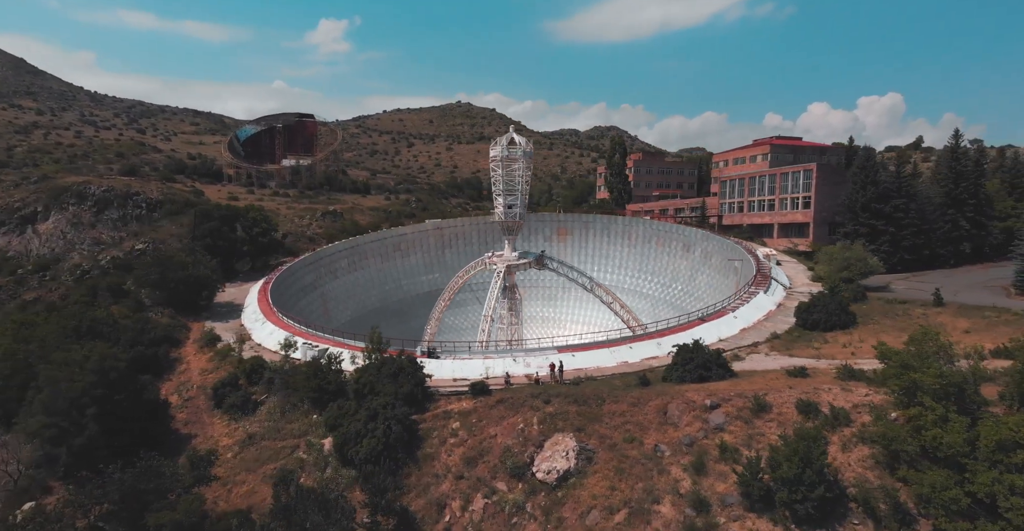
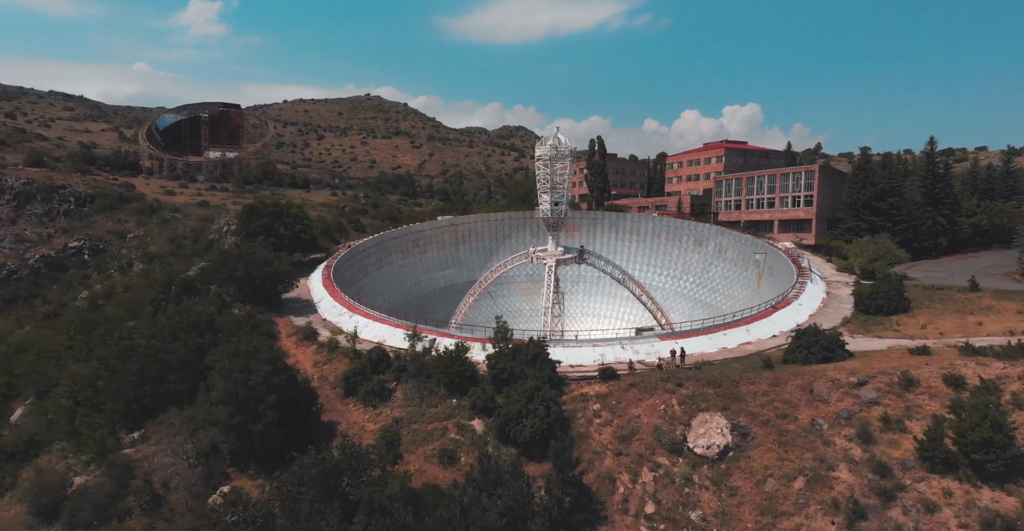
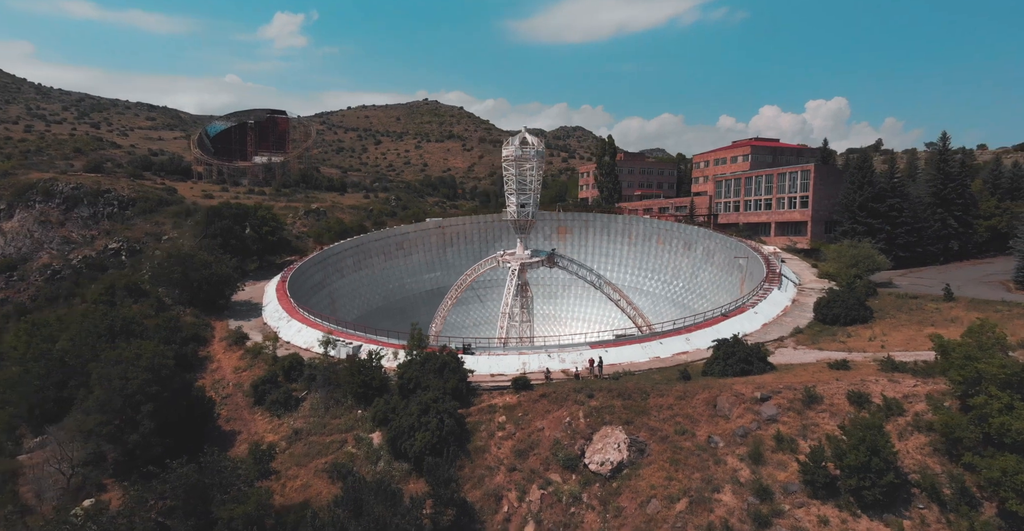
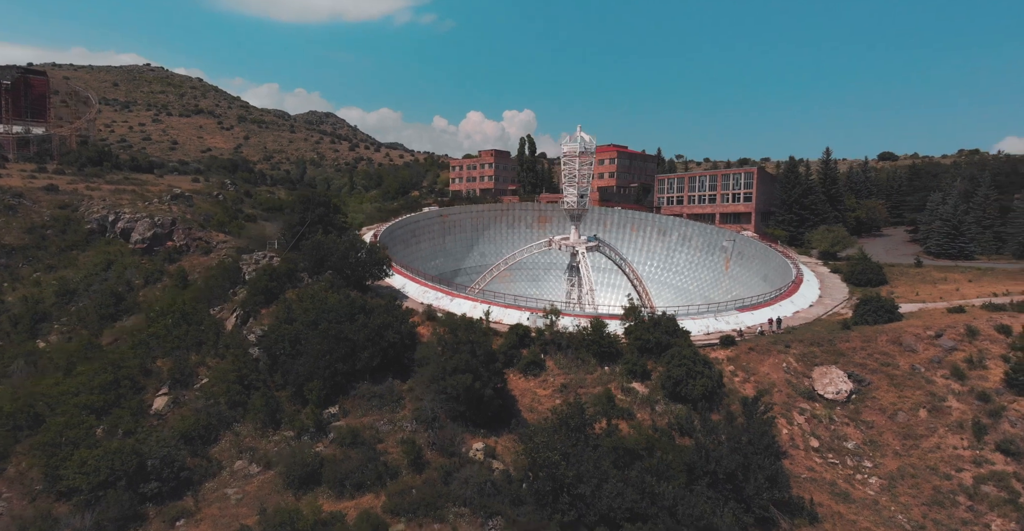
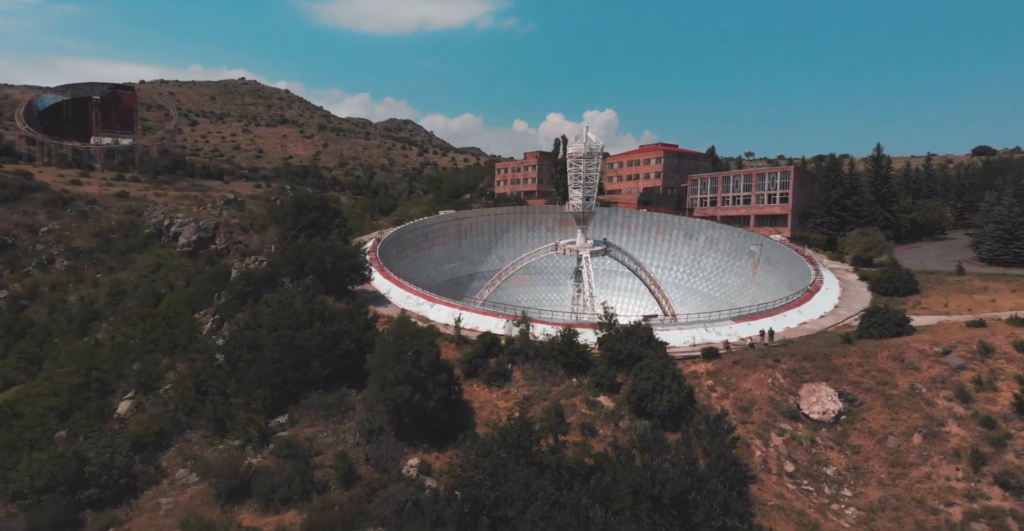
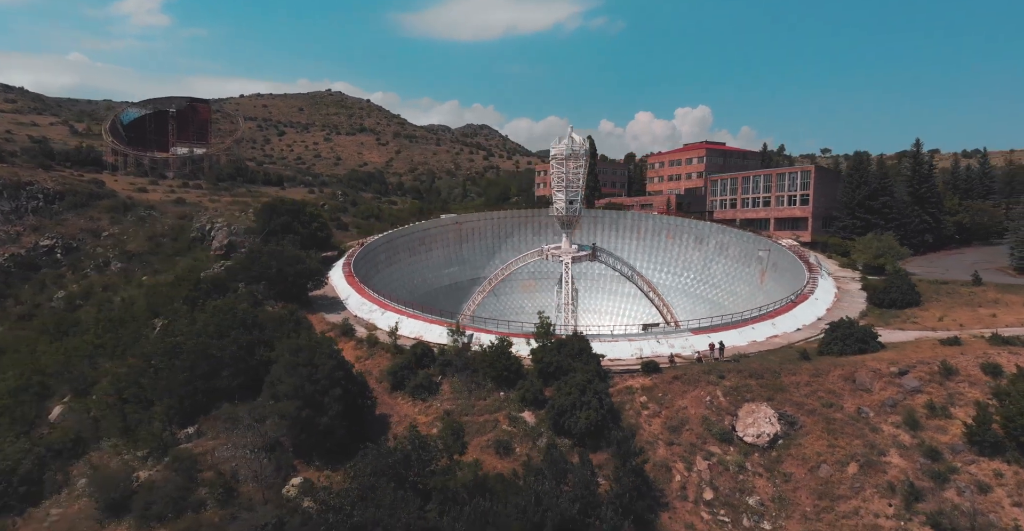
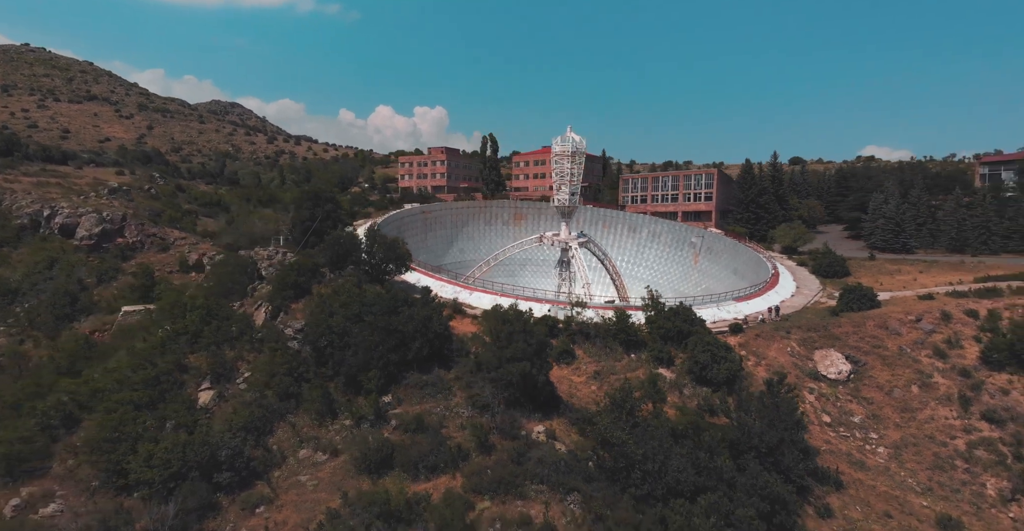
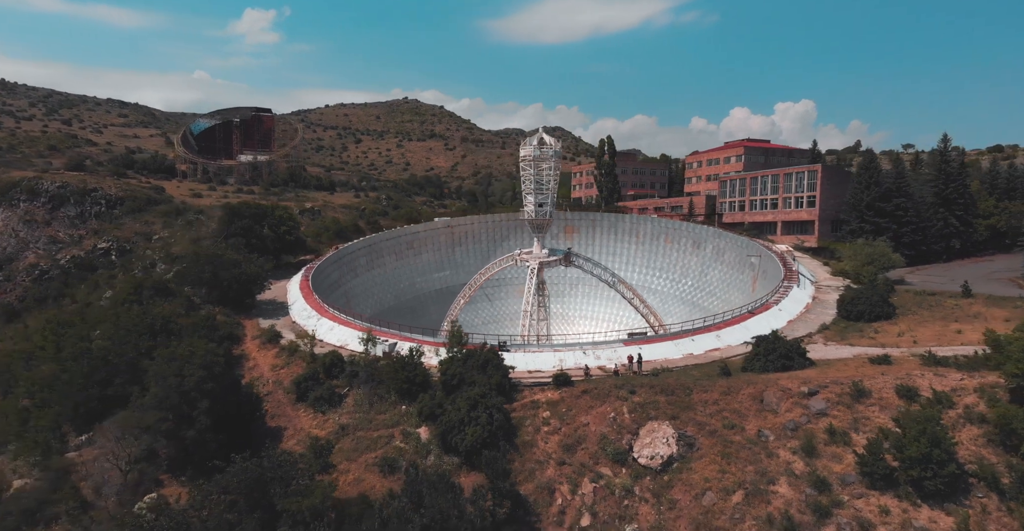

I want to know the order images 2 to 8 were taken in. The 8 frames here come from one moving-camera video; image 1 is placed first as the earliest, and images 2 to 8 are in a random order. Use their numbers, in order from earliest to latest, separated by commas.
3, 8, 2, 6, 5, 4, 7
